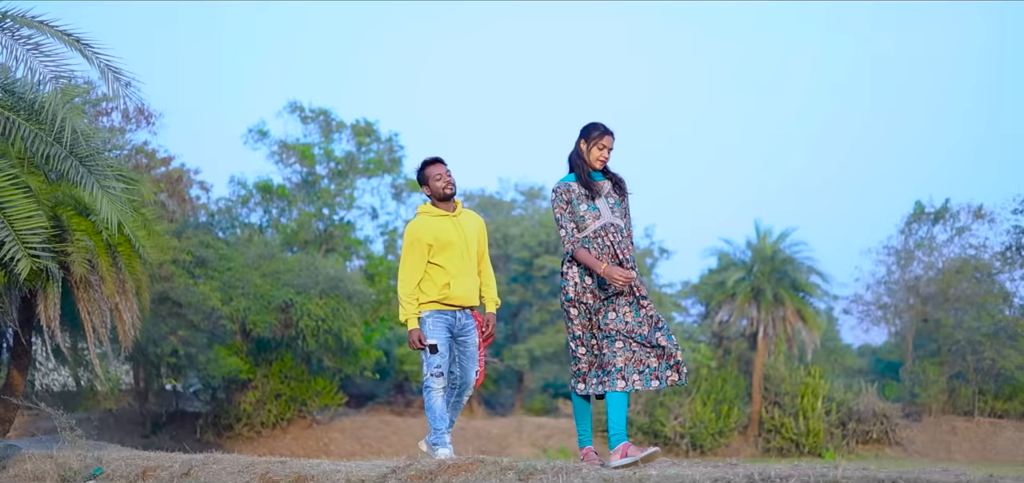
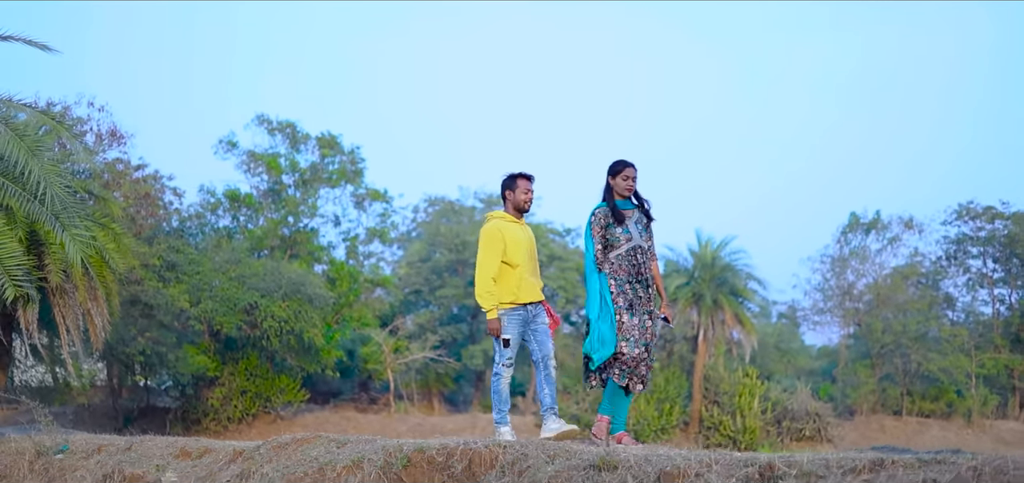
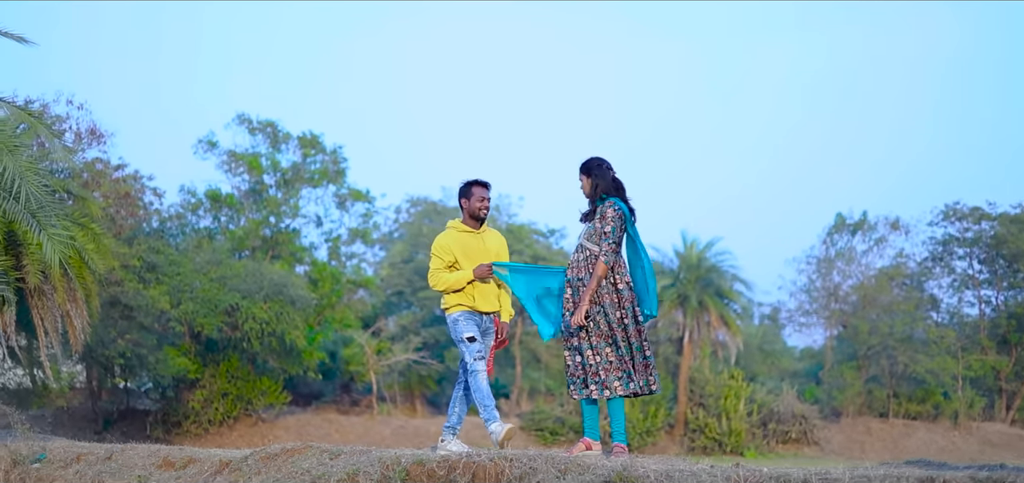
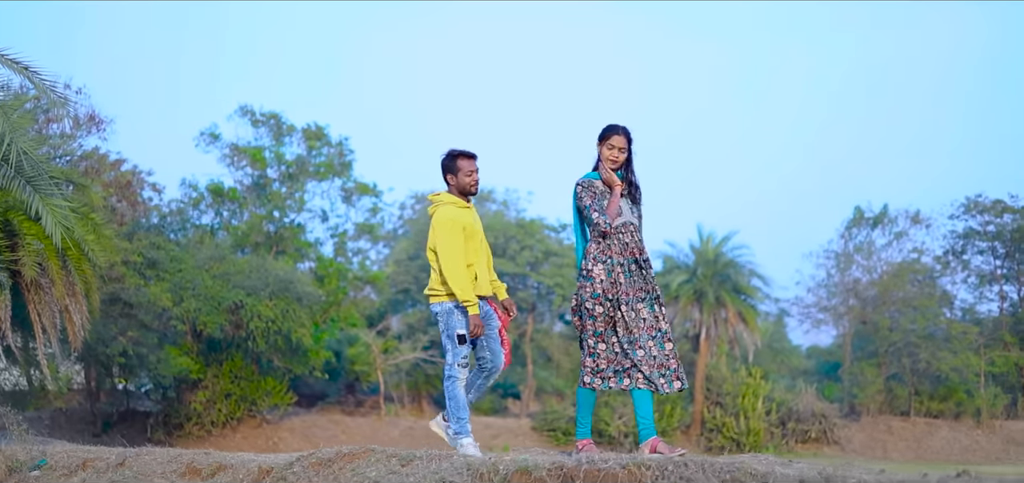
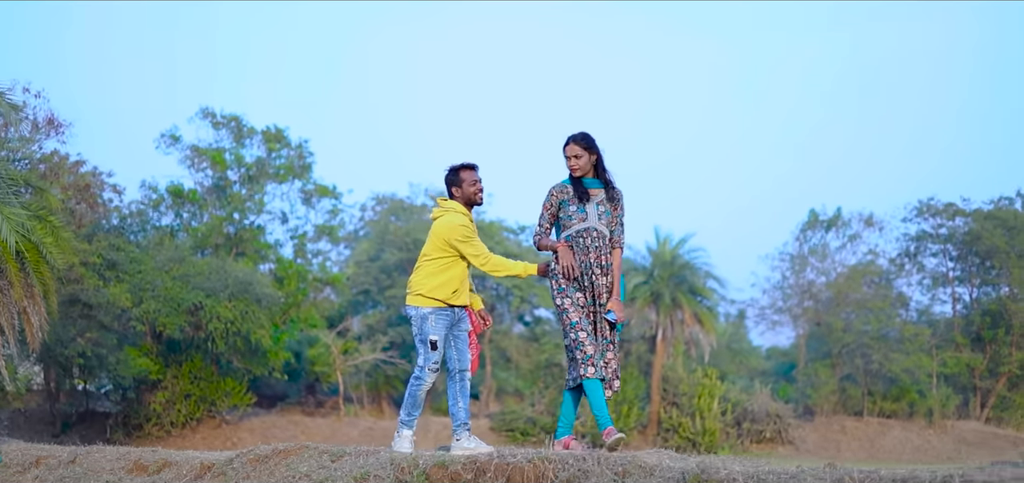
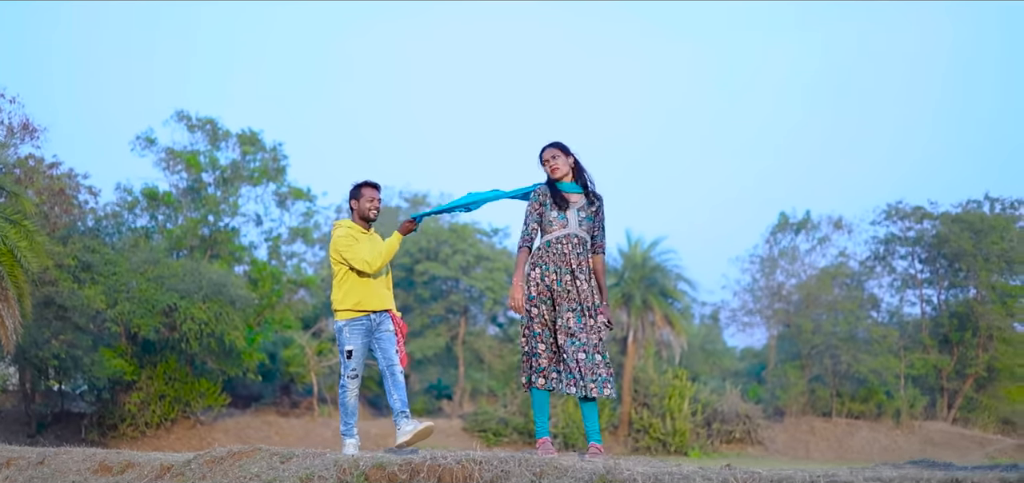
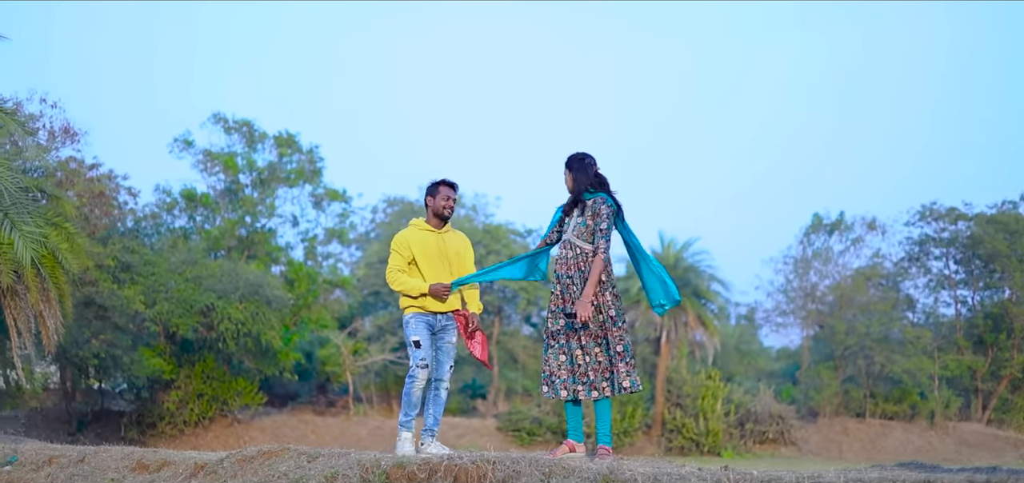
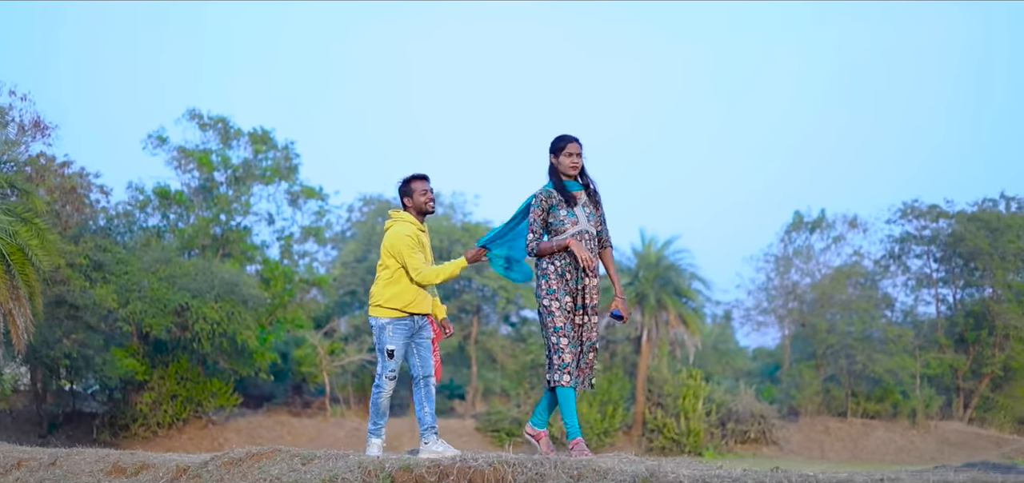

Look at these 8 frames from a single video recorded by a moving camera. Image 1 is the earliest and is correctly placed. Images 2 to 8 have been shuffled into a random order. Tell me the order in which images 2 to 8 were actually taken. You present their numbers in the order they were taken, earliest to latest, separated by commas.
4, 5, 8, 6, 7, 3, 2
